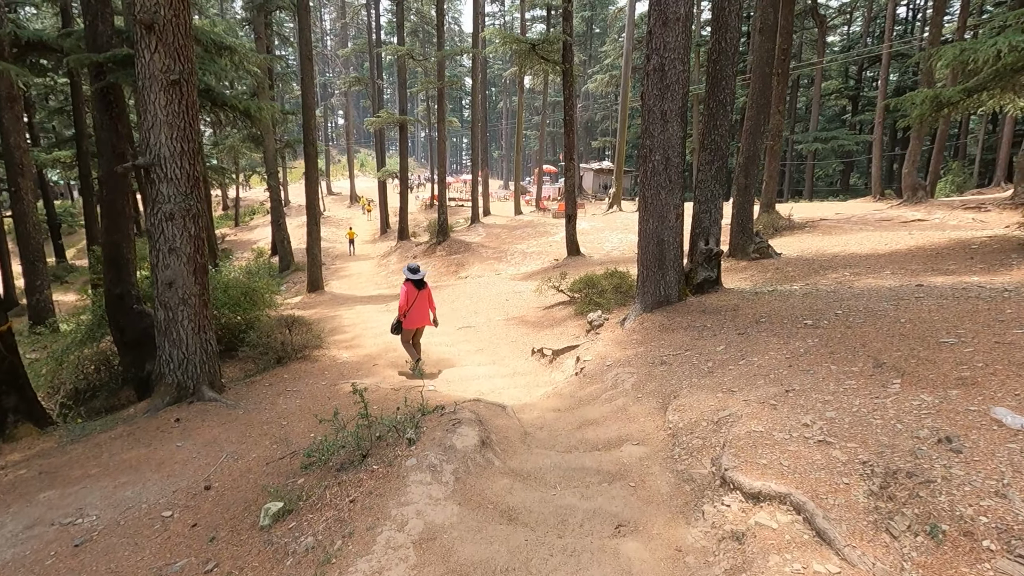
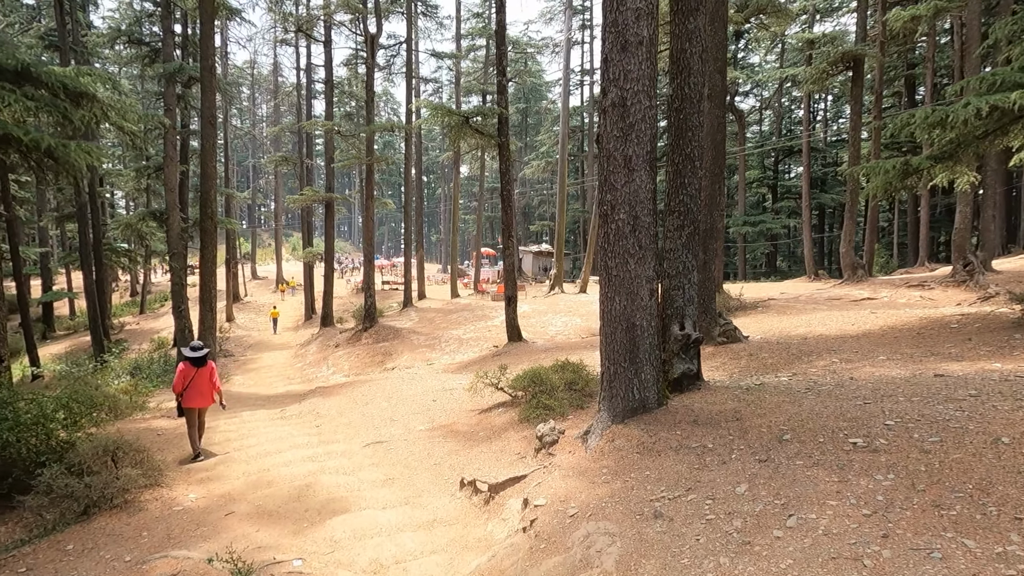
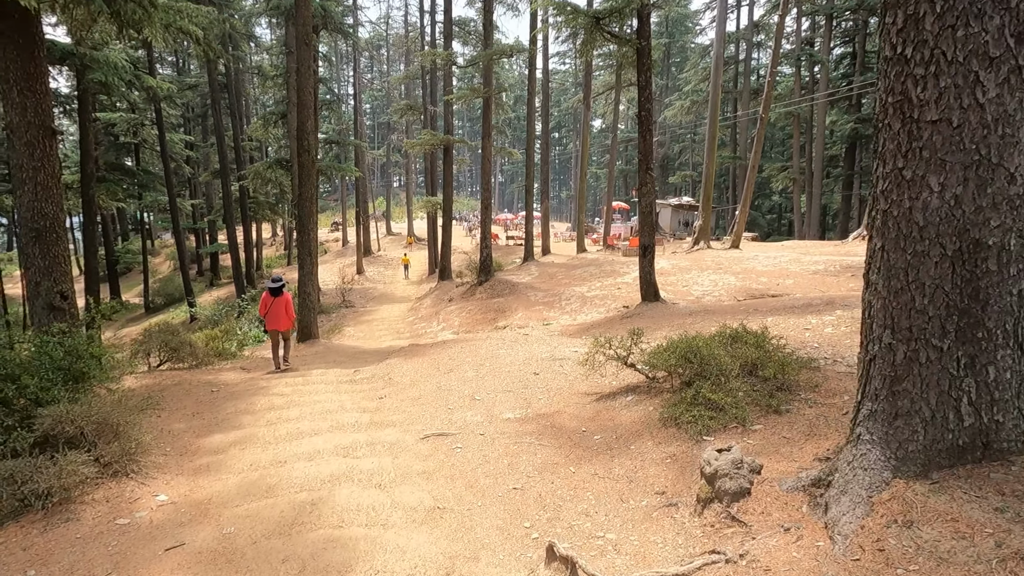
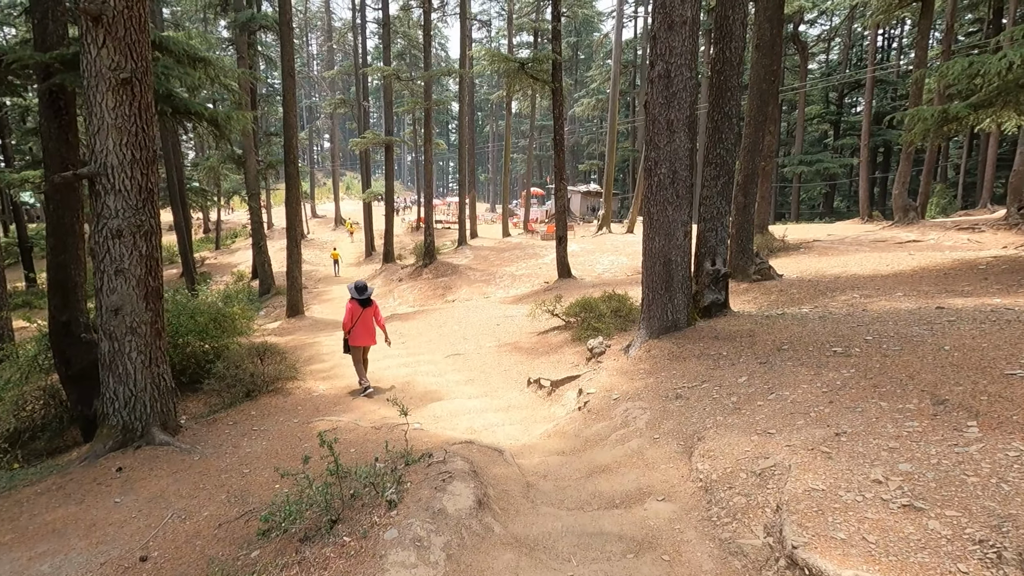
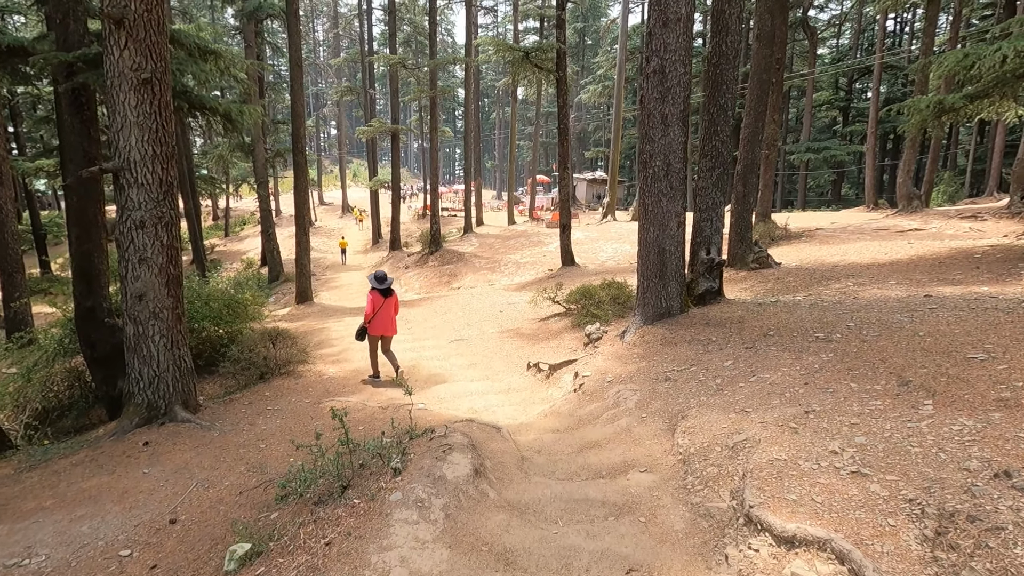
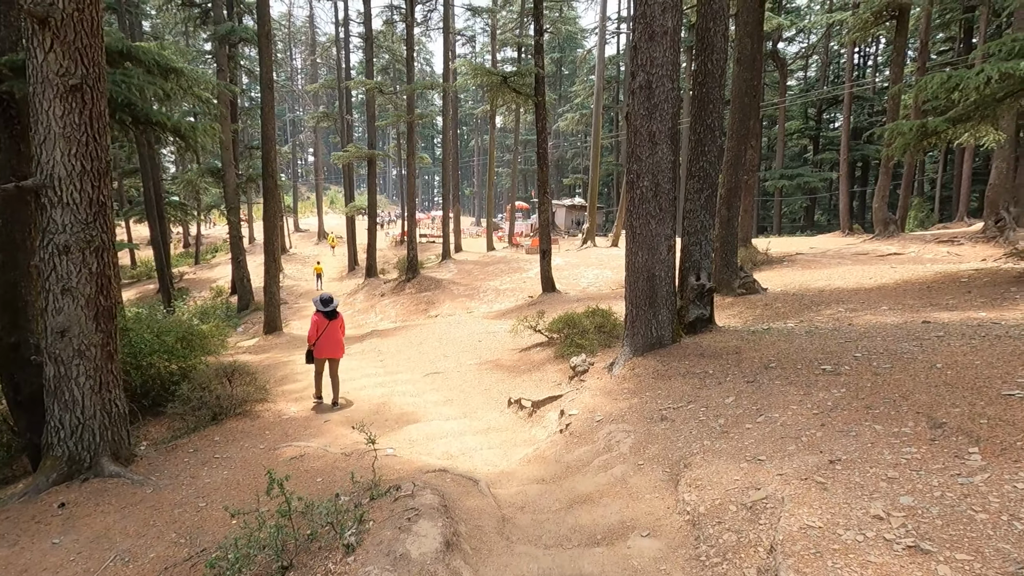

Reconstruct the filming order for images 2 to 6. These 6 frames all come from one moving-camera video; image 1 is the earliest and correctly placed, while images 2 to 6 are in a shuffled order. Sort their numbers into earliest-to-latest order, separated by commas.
5, 4, 6, 2, 3
